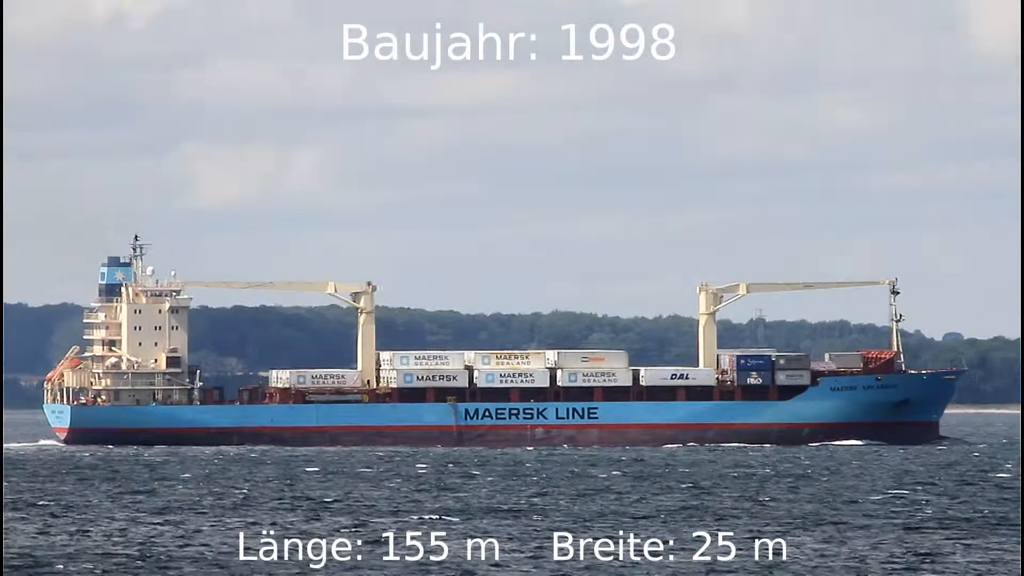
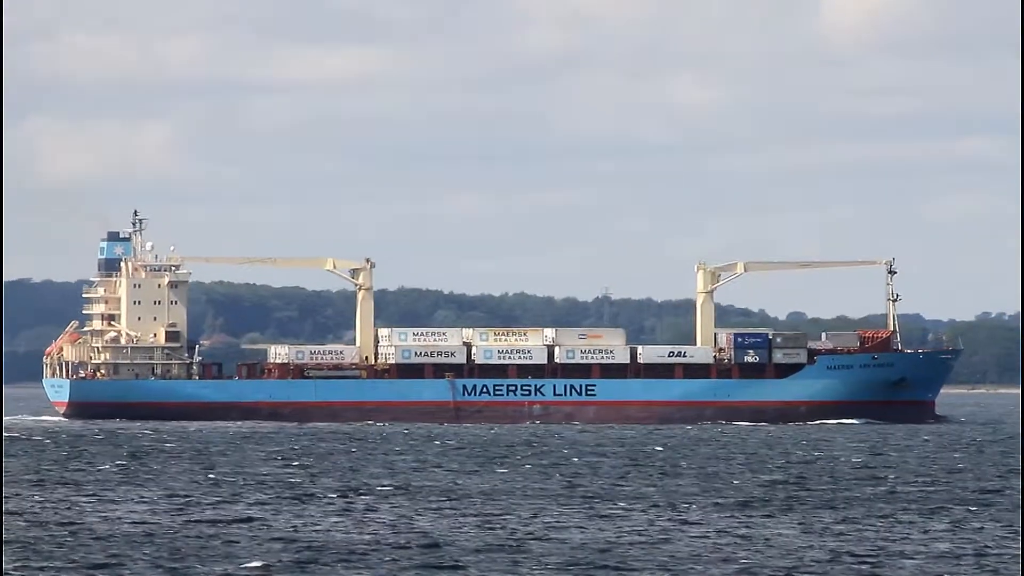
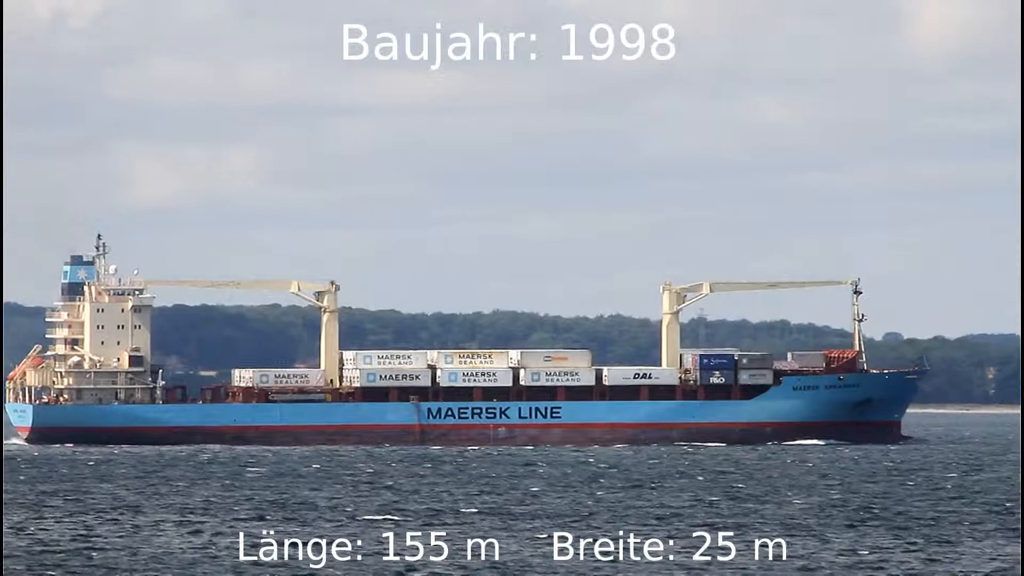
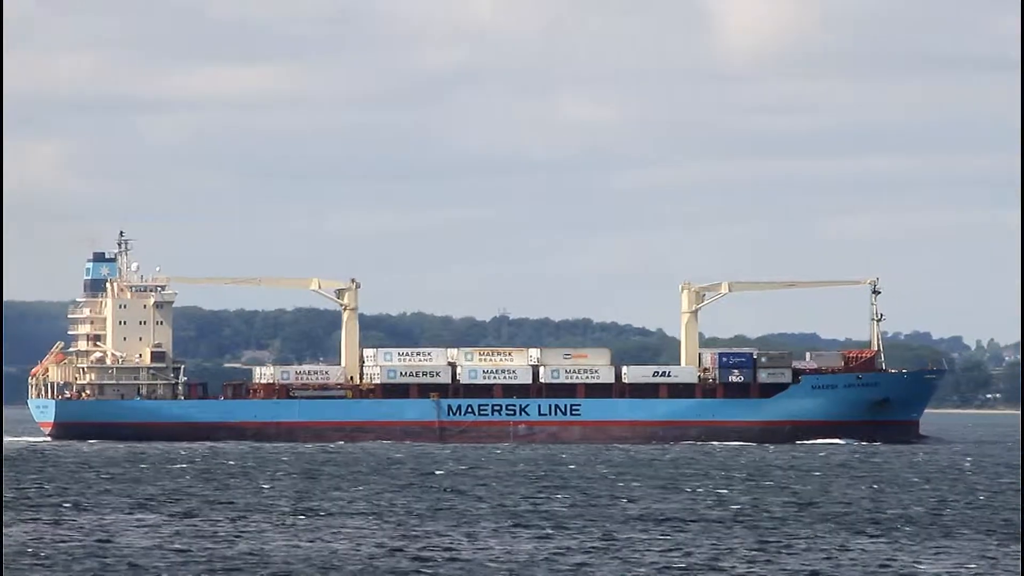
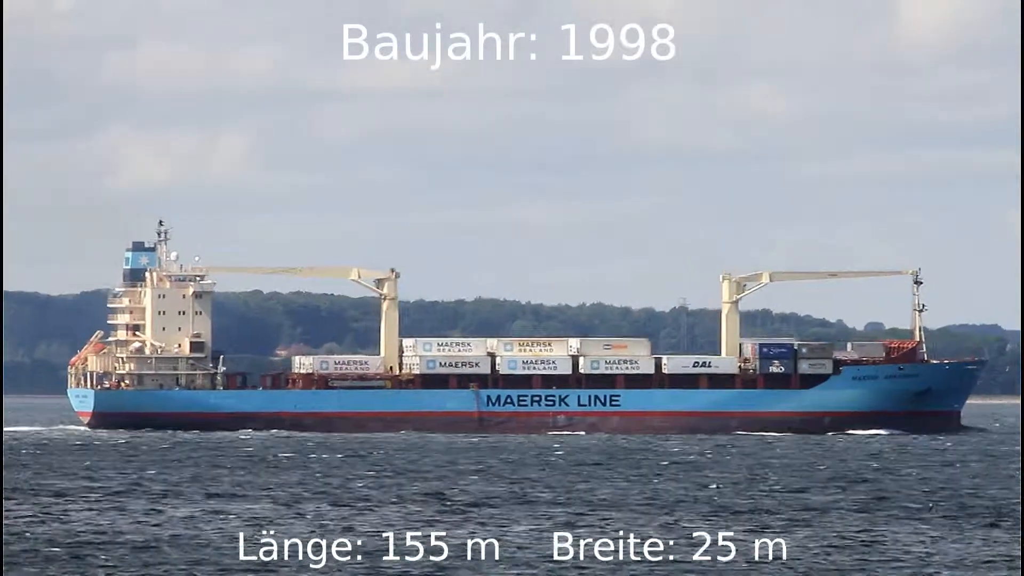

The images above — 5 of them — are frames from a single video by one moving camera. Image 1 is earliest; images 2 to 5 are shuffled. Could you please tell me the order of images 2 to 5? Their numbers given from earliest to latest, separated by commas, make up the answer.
3, 5, 2, 4
